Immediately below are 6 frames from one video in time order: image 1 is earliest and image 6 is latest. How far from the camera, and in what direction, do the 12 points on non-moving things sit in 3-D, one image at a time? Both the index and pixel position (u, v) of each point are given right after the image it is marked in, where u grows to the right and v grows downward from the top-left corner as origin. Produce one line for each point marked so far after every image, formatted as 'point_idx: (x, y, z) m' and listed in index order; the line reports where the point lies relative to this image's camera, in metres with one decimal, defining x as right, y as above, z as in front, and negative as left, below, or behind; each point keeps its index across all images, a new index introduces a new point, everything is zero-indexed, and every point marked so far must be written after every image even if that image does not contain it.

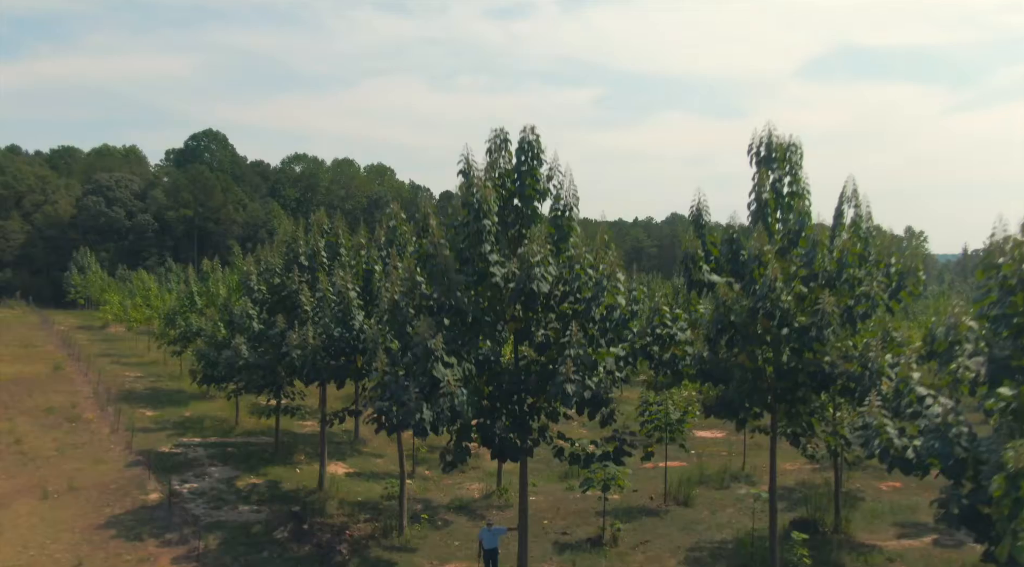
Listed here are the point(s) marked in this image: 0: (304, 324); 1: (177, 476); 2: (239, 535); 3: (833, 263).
0: (-4.2, -0.7, +16.0) m
1: (-8.0, -4.6, +19.6) m
2: (-5.3, -4.8, +15.7) m
3: (+4.2, +0.3, +10.8) m
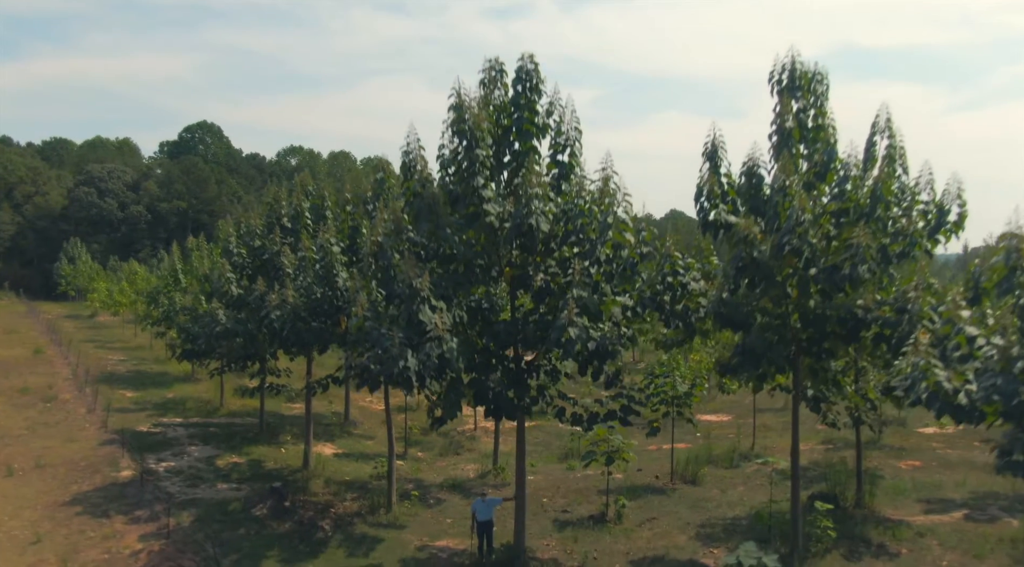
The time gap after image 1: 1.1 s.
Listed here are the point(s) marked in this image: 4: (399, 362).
0: (-4.2, 0.0, +14.8) m
1: (-8.1, -3.9, +18.4) m
2: (-5.3, -4.1, +14.6) m
3: (+4.2, +1.0, +9.7) m
4: (-1.3, -0.9, +9.1) m
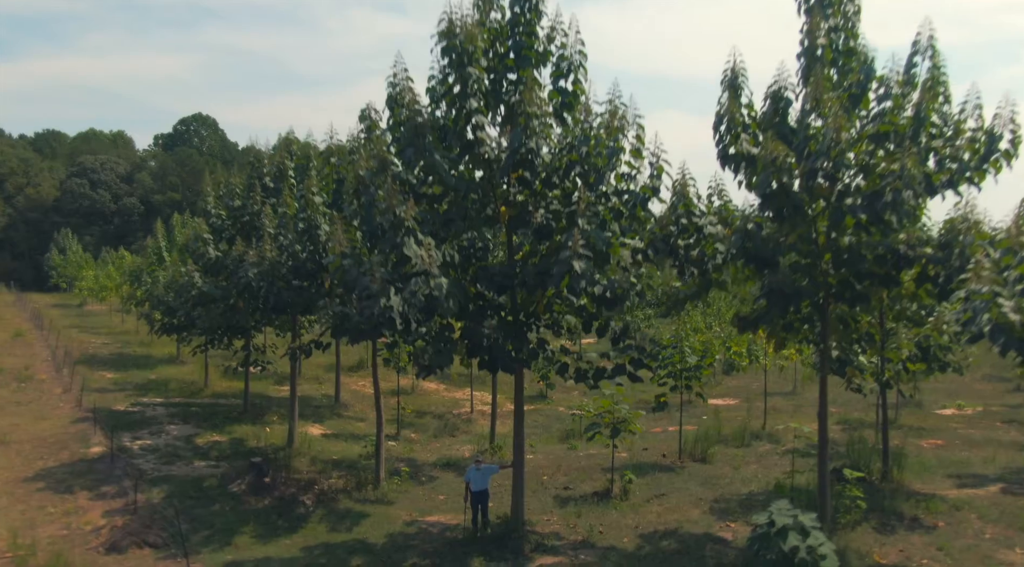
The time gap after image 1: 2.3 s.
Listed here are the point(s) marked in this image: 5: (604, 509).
0: (-4.3, +0.7, +13.8) m
1: (-8.1, -3.2, +17.3) m
2: (-5.3, -3.4, +13.5) m
3: (+4.2, +1.7, +8.6) m
4: (-1.3, -0.2, +8.0) m
5: (+1.4, -3.3, +12.1) m
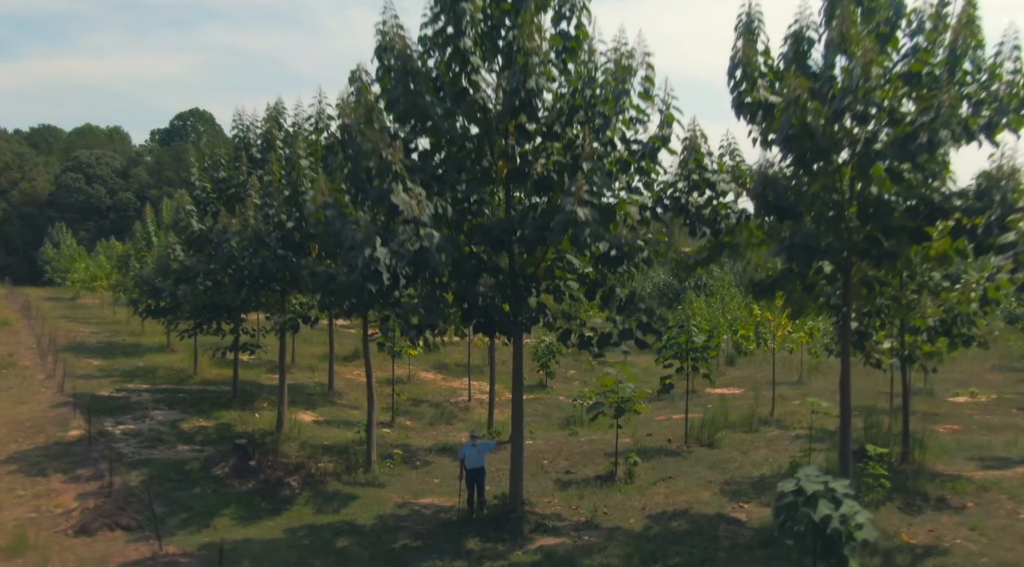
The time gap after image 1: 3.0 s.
0: (-4.3, +1.2, +13.1) m
1: (-8.2, -2.8, +16.6) m
2: (-5.4, -3.0, +12.8) m
3: (+4.1, +2.2, +7.9) m
4: (-1.3, +0.3, +7.3) m
5: (+1.3, -2.9, +11.4) m
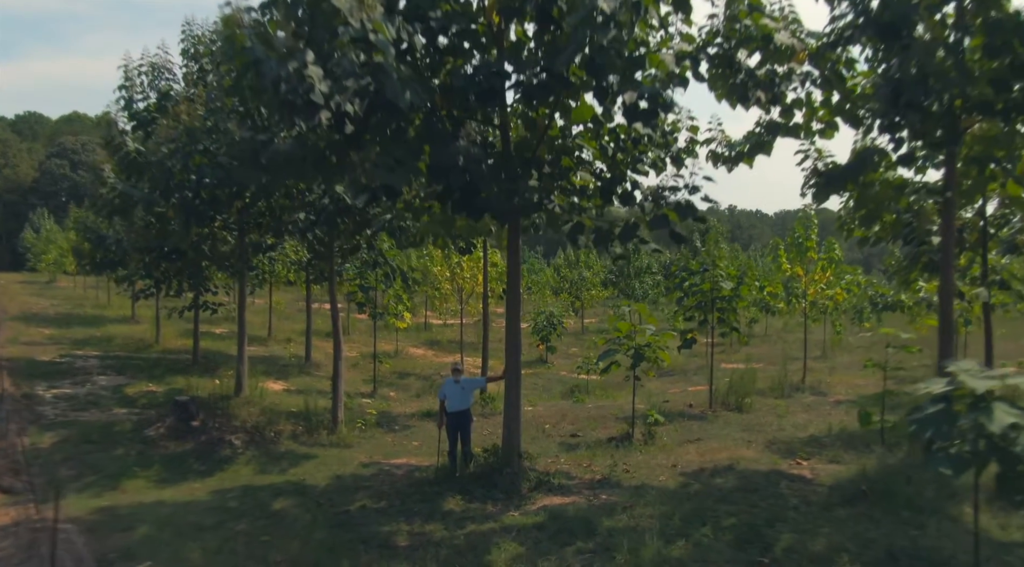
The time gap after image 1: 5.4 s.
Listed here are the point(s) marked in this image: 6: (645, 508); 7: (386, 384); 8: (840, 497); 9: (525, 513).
0: (-4.3, +2.2, +10.9) m
1: (-8.2, -1.7, +14.4) m
2: (-5.4, -1.9, +10.6) m
3: (+4.1, +3.2, +5.7) m
4: (-1.4, +1.3, +5.1) m
5: (+1.3, -1.9, +9.2) m
6: (+1.0, -1.7, +6.1) m
7: (-2.9, -2.3, +18.9) m
8: (+2.5, -1.6, +6.1) m
9: (+0.1, -1.8, +6.3) m
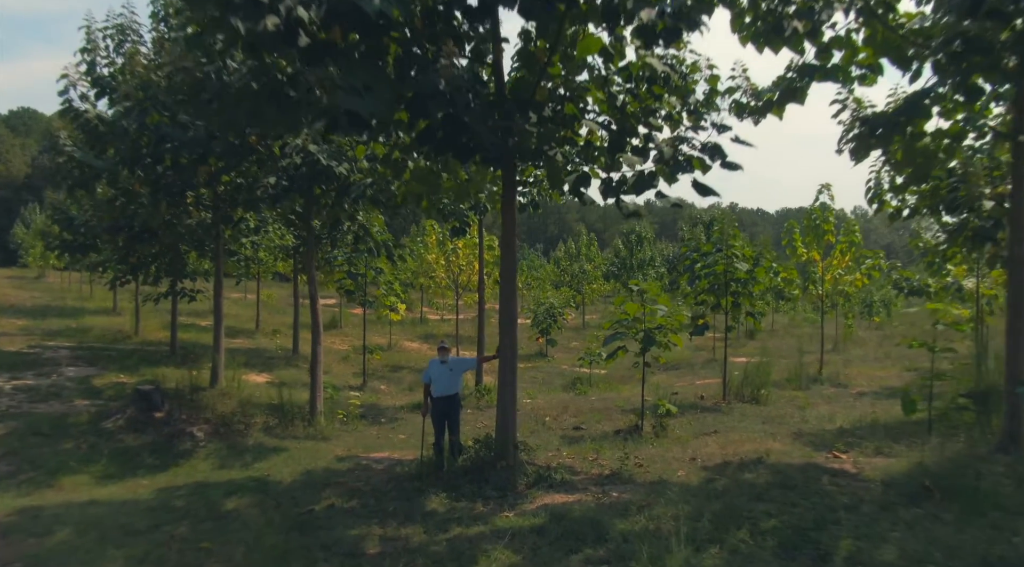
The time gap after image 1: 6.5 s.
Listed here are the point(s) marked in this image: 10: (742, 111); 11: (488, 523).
0: (-4.4, +2.5, +9.8) m
1: (-8.3, -1.5, +13.4) m
2: (-5.5, -1.7, +9.5) m
3: (+4.1, +3.5, +4.7) m
4: (-1.4, +1.6, +4.1) m
5: (+1.2, -1.6, +8.2) m
6: (+0.9, -1.4, +5.1) m
7: (-2.9, -2.0, +17.9) m
8: (+2.4, -1.3, +5.1) m
9: (+0.1, -1.5, +5.3) m
10: (+2.0, +1.6, +7.0) m
11: (-0.2, -1.5, +5.1) m
